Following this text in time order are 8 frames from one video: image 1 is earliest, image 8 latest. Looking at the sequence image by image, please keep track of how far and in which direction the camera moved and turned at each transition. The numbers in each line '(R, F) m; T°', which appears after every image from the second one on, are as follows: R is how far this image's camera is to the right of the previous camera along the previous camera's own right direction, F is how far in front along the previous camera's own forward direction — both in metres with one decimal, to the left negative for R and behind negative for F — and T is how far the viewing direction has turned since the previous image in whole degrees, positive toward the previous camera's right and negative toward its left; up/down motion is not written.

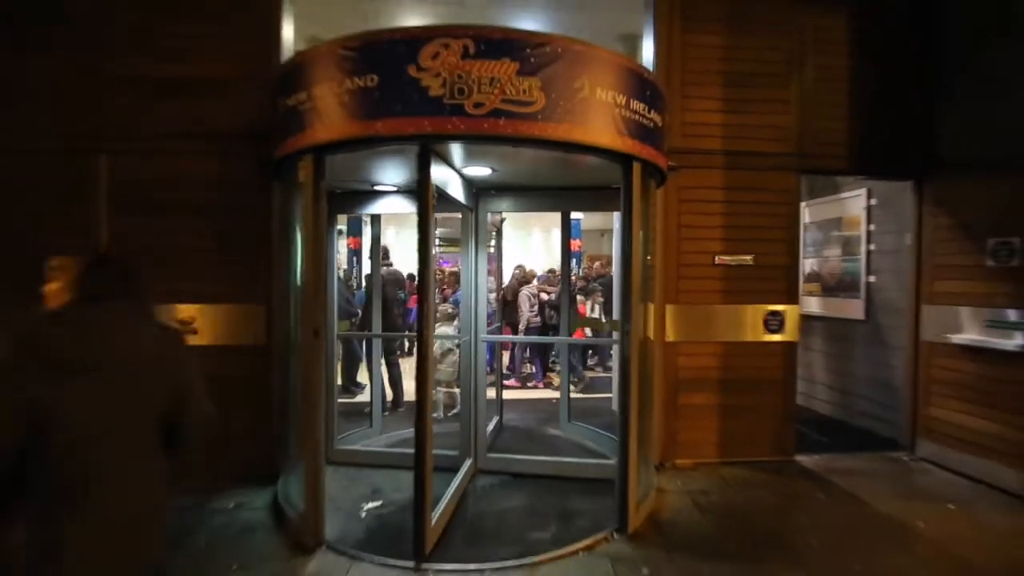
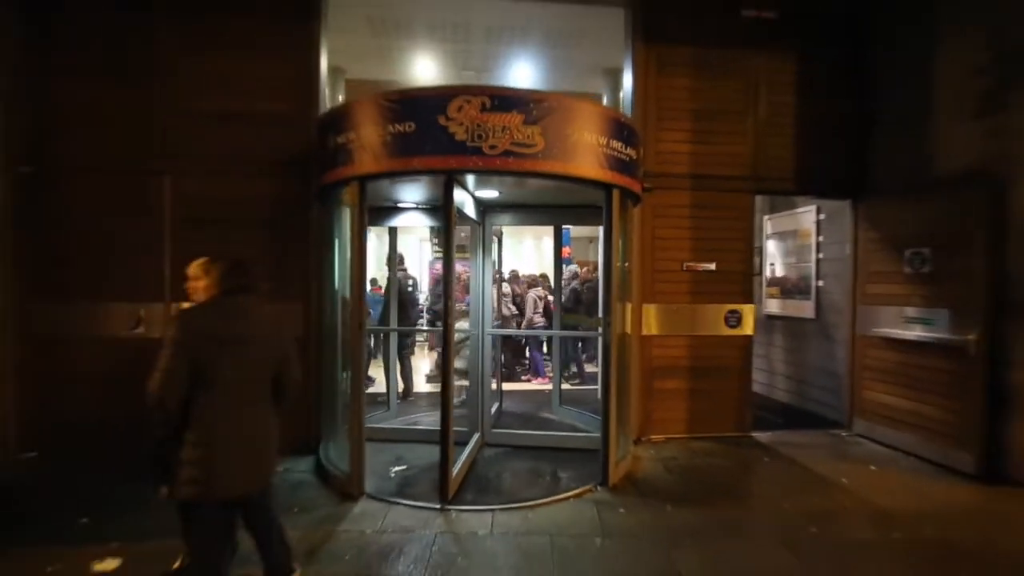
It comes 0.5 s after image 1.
(-0.1, -0.8) m; +1°
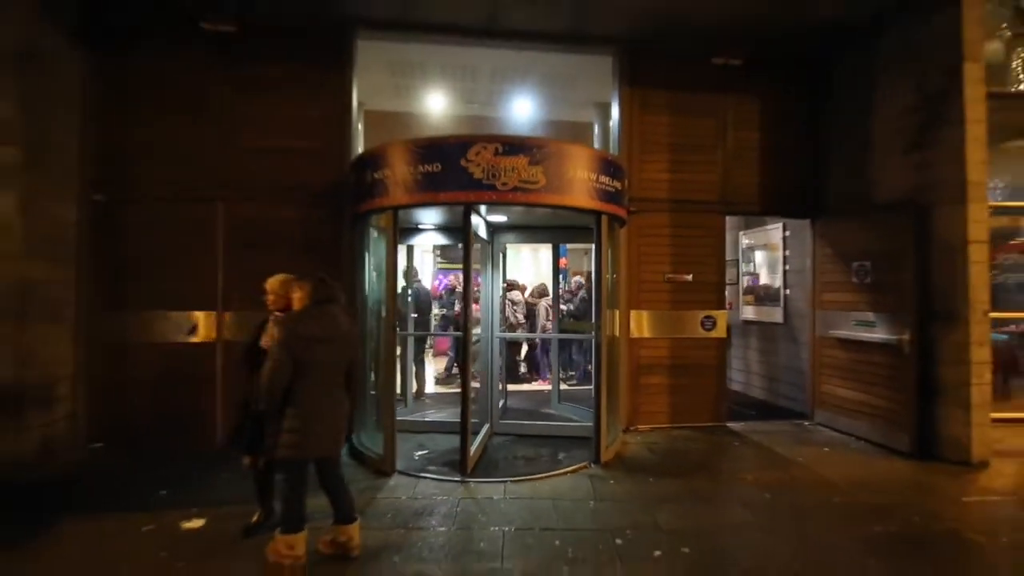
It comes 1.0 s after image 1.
(-0.1, -0.8) m; +1°
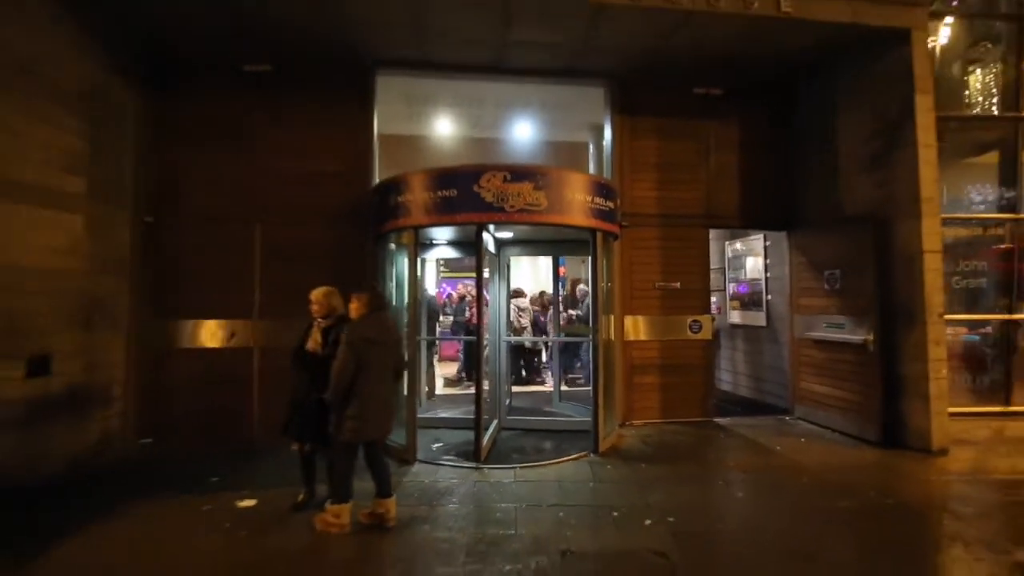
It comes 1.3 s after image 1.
(-0.1, -0.6) m; 0°
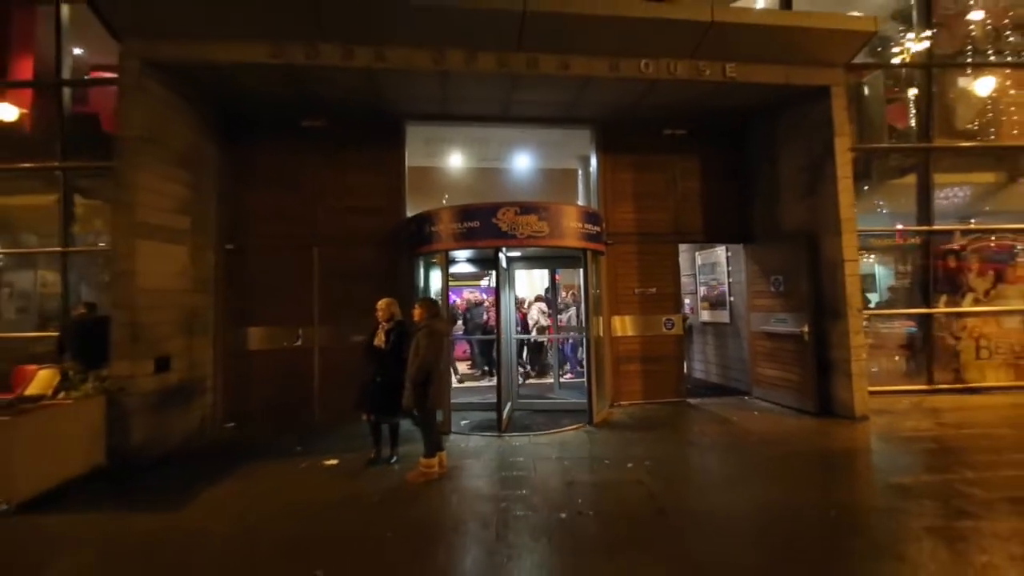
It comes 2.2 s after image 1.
(-0.3, -1.5) m; +1°
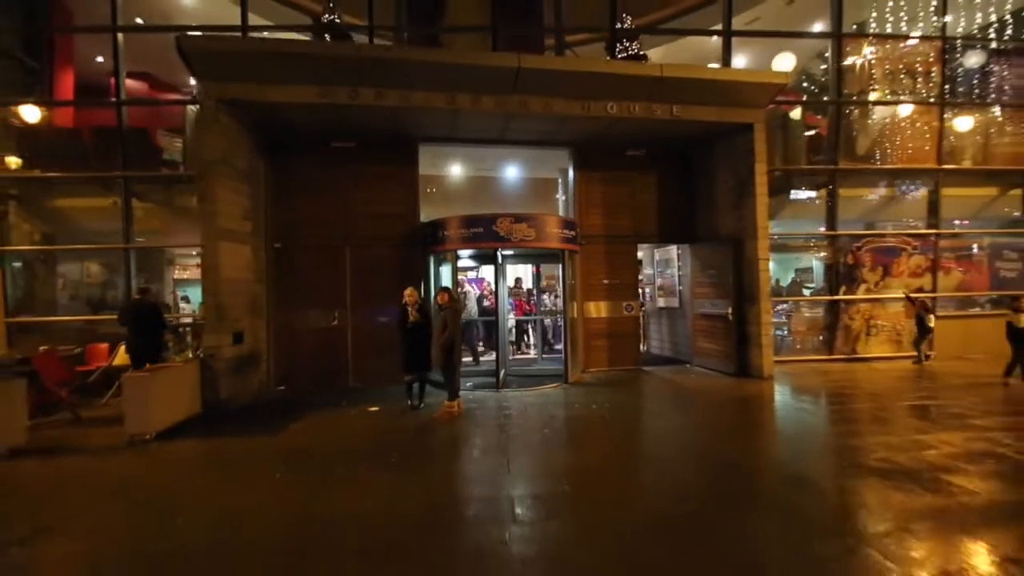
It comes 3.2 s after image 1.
(-0.3, -2.0) m; +3°
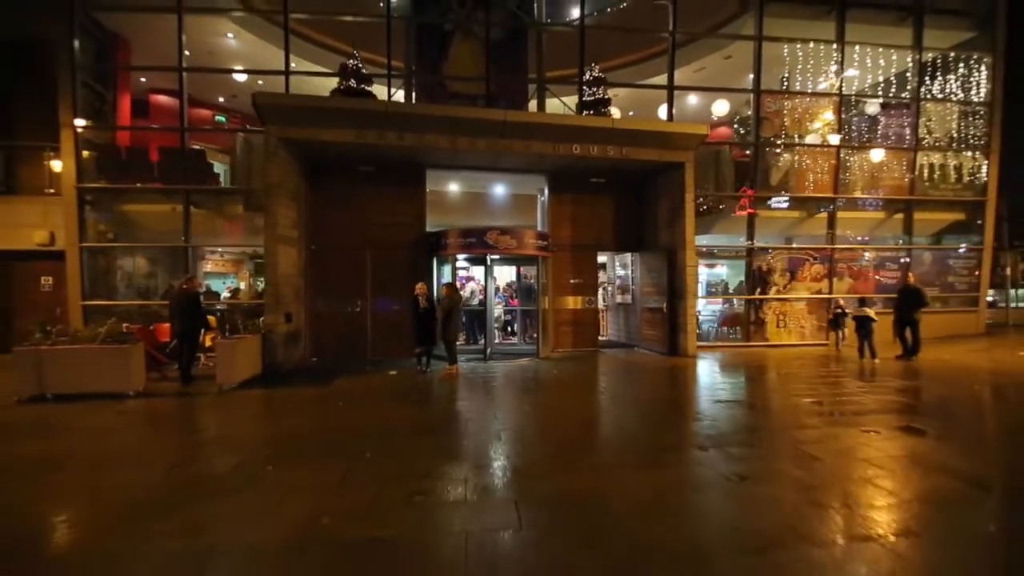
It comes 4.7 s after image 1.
(+0.1, -2.8) m; +2°
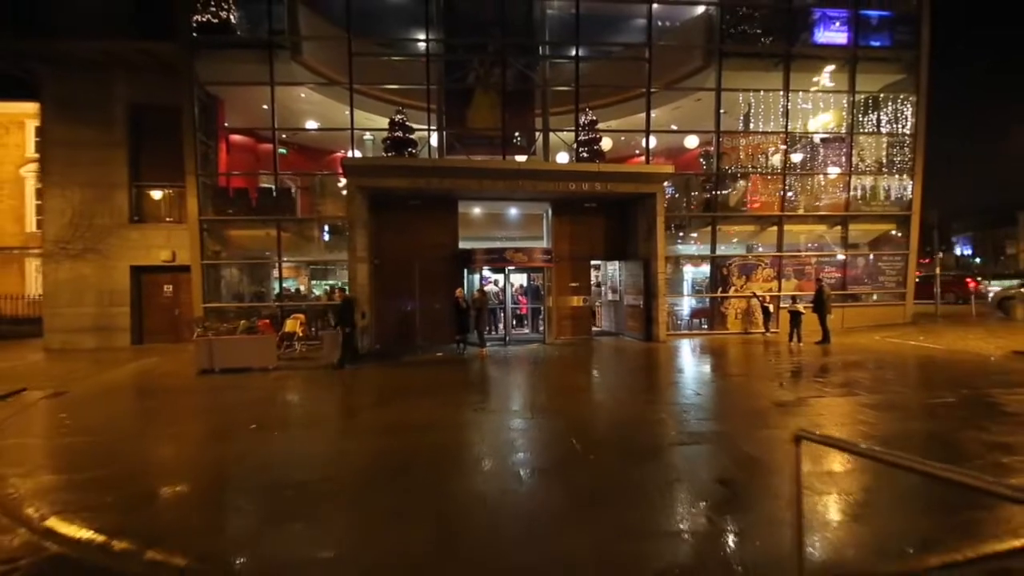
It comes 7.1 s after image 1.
(-0.2, -4.0) m; -1°
